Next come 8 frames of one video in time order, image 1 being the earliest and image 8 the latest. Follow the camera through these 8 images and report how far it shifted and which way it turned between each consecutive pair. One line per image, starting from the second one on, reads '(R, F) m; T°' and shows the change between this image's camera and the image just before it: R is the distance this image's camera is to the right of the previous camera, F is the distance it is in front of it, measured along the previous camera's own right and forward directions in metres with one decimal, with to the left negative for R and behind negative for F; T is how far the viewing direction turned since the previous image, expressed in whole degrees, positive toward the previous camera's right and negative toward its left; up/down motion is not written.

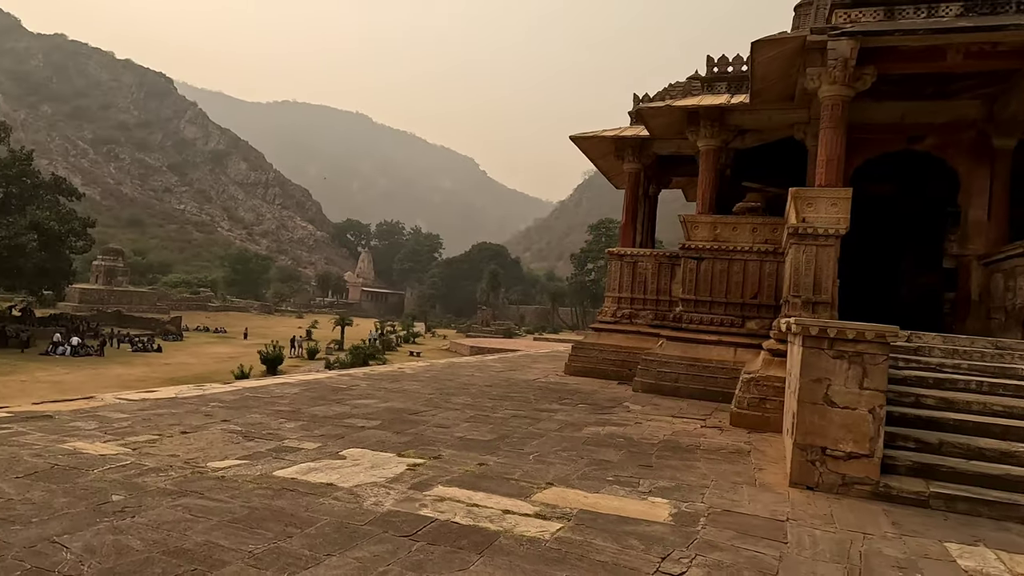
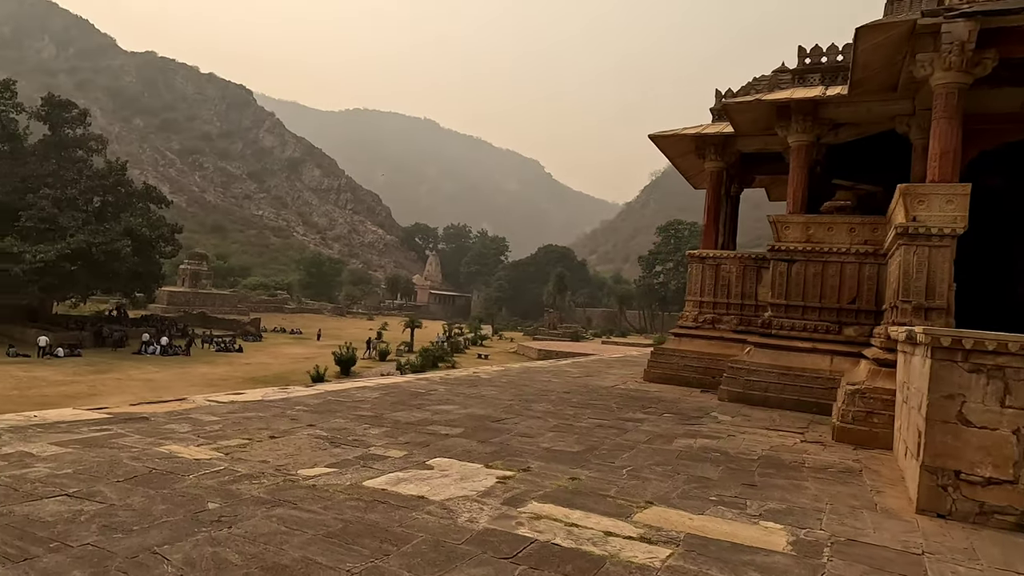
(-0.2, +0.2) m; -6°
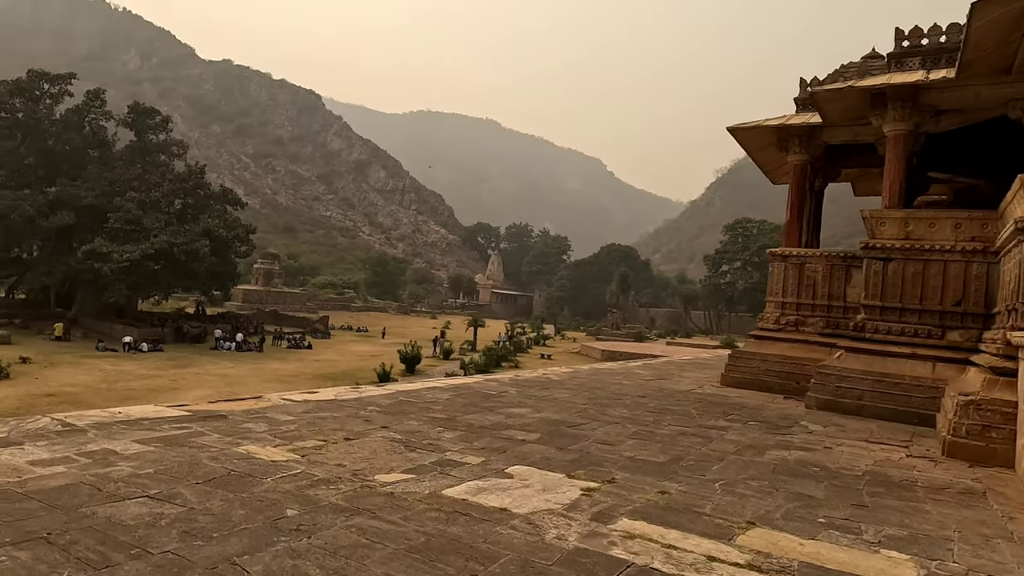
(-0.2, +0.2) m; -6°
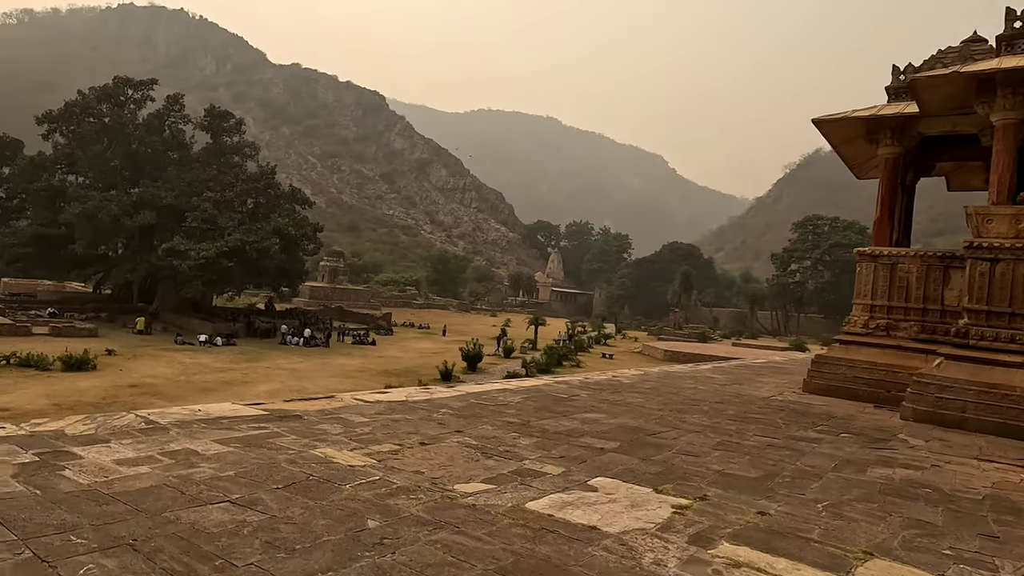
(-0.2, +0.2) m; -5°
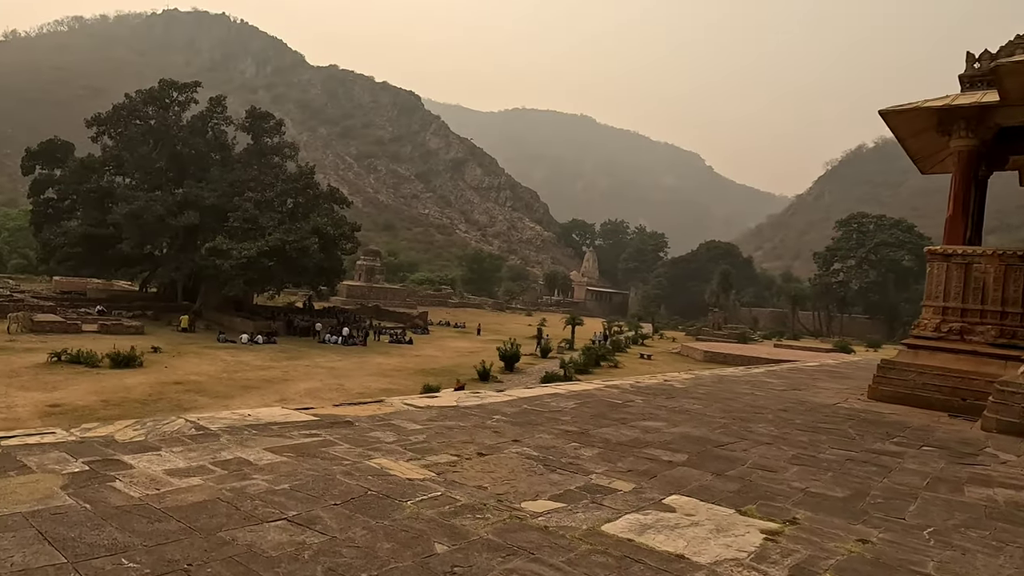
(-0.2, +0.2) m; -3°
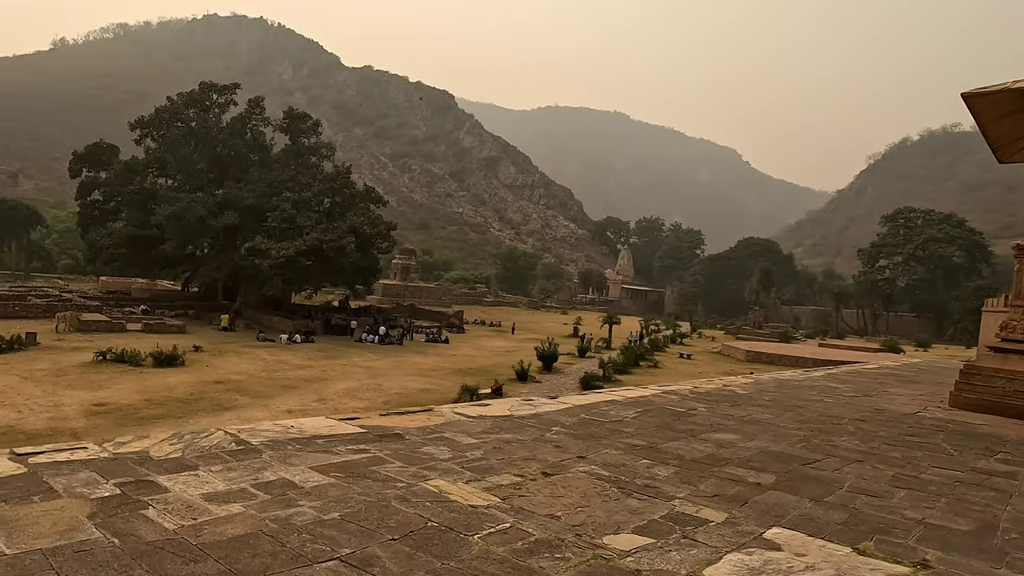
(-0.2, +0.4) m; -3°
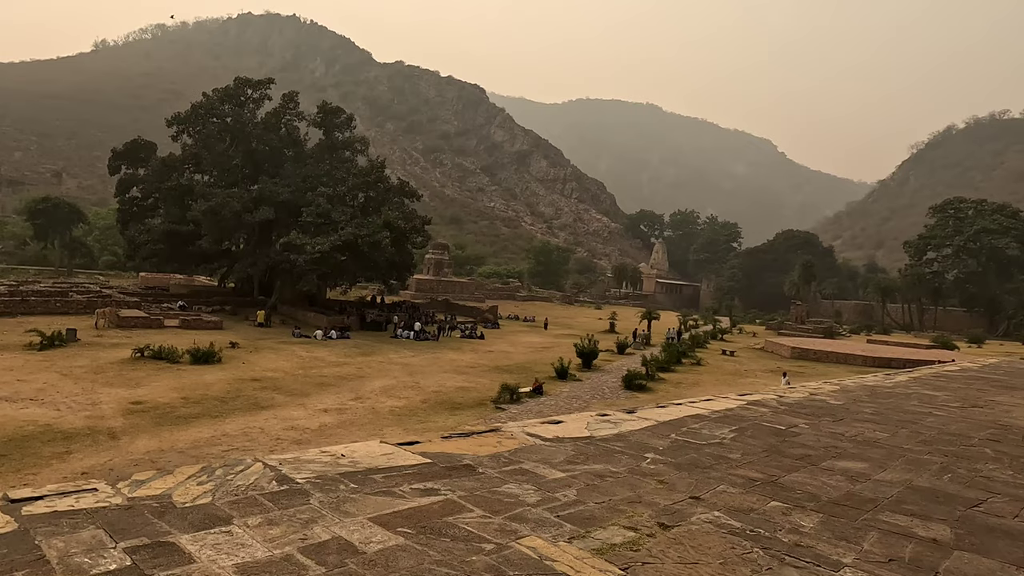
(-0.3, +0.6) m; -3°
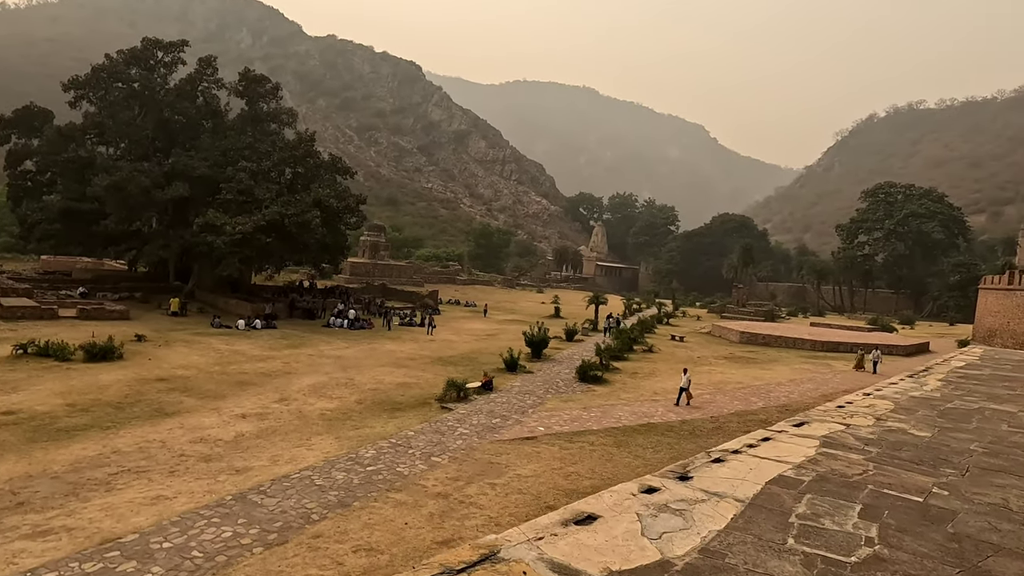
(-0.2, +1.8) m; +6°
